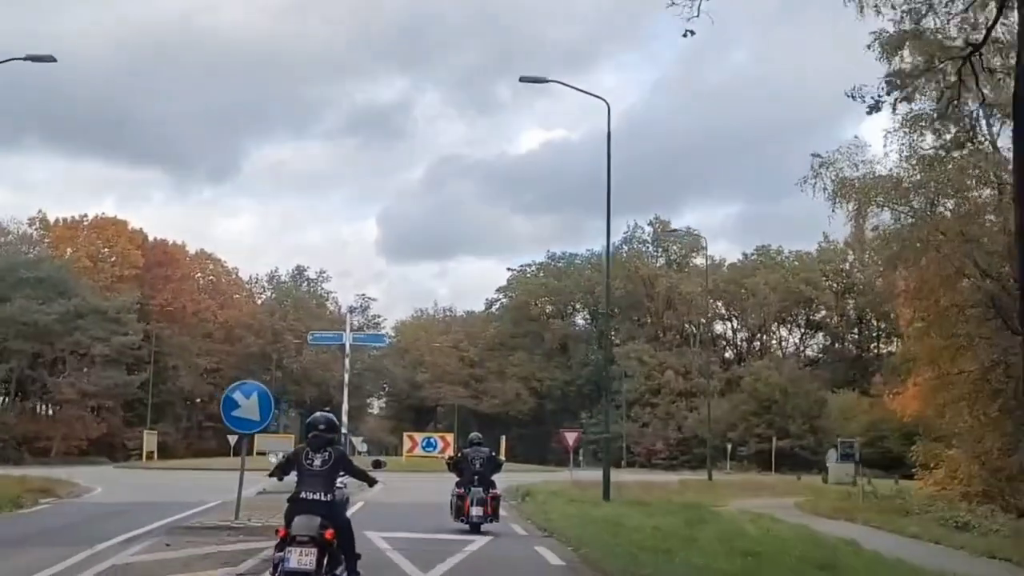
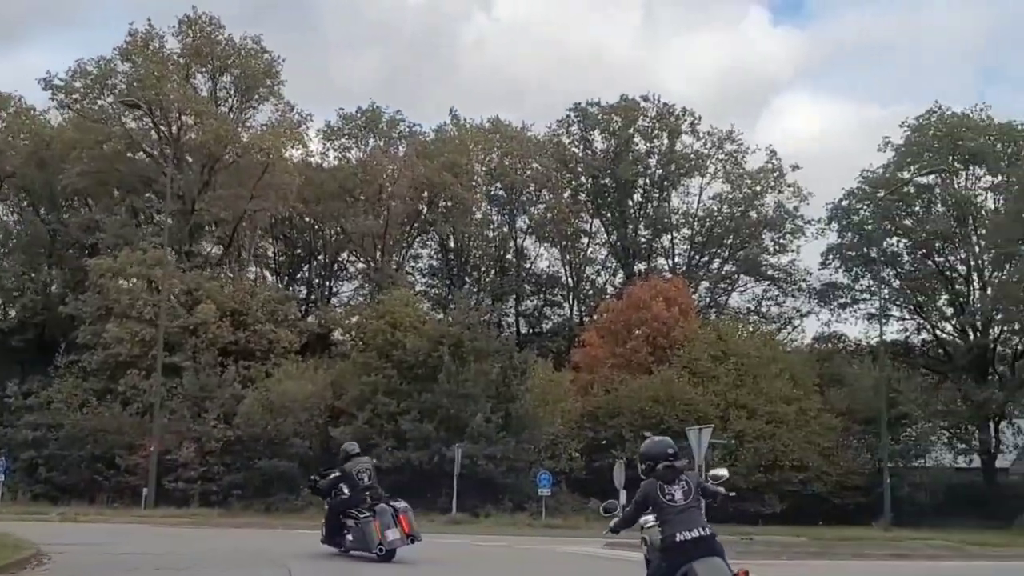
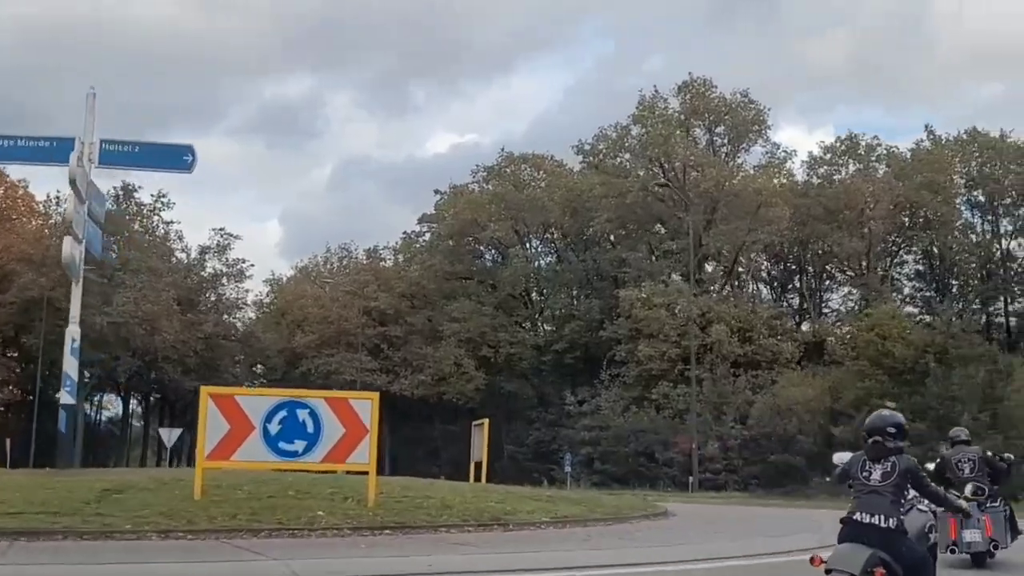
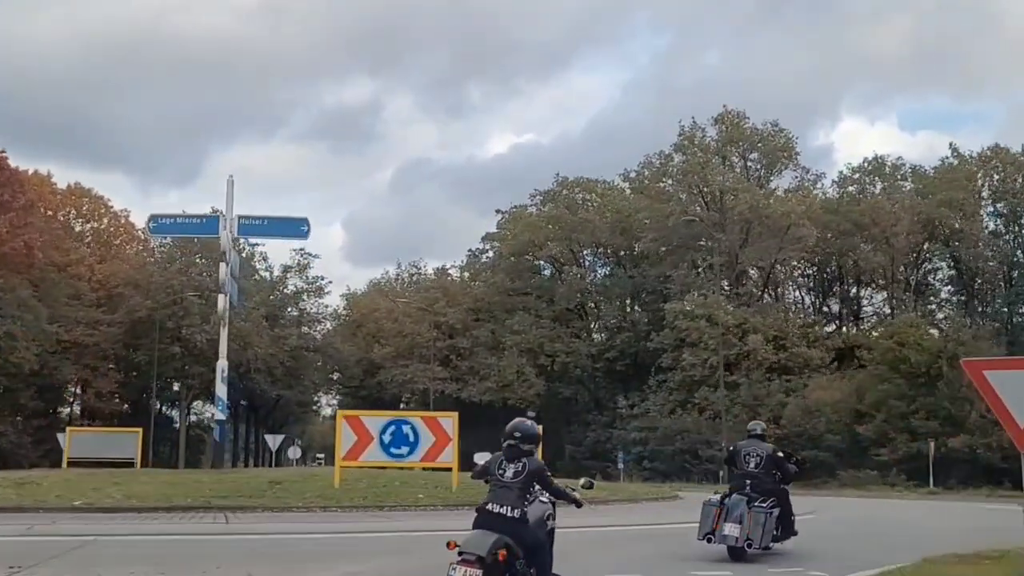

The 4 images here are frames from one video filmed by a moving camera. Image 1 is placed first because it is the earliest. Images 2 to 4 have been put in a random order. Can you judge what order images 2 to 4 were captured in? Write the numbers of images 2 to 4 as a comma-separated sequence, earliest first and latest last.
4, 3, 2
